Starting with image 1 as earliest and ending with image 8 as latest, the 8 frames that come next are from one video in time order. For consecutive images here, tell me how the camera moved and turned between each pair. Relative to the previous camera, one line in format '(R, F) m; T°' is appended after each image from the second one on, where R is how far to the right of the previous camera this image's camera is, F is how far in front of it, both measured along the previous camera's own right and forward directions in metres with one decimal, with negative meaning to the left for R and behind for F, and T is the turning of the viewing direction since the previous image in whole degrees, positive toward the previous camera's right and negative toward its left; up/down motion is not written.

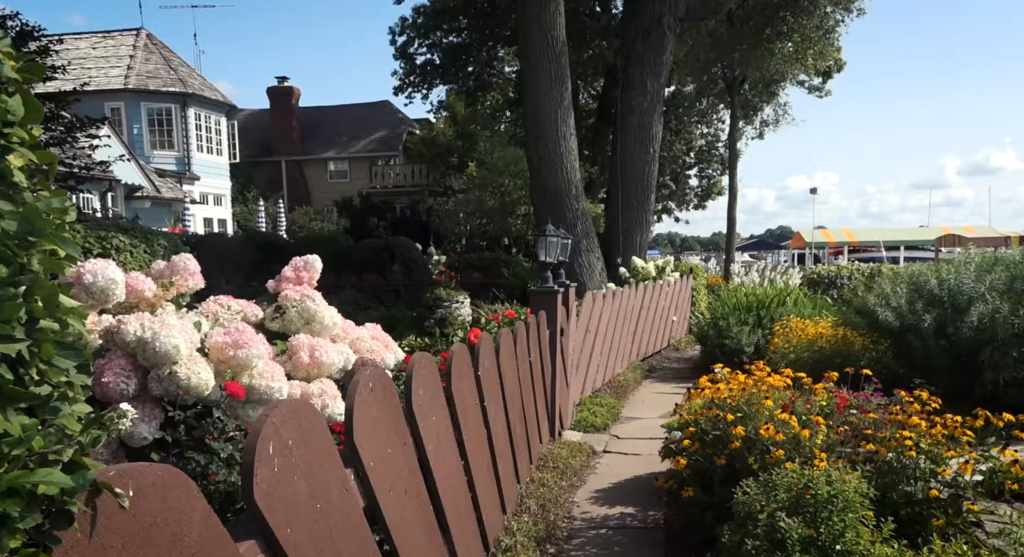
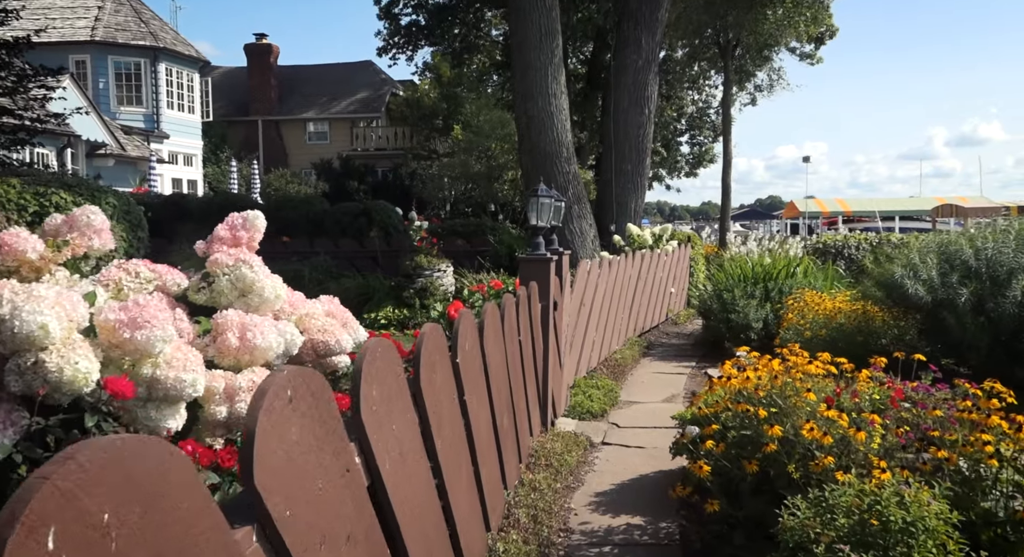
(0.0, +0.6) m; +1°
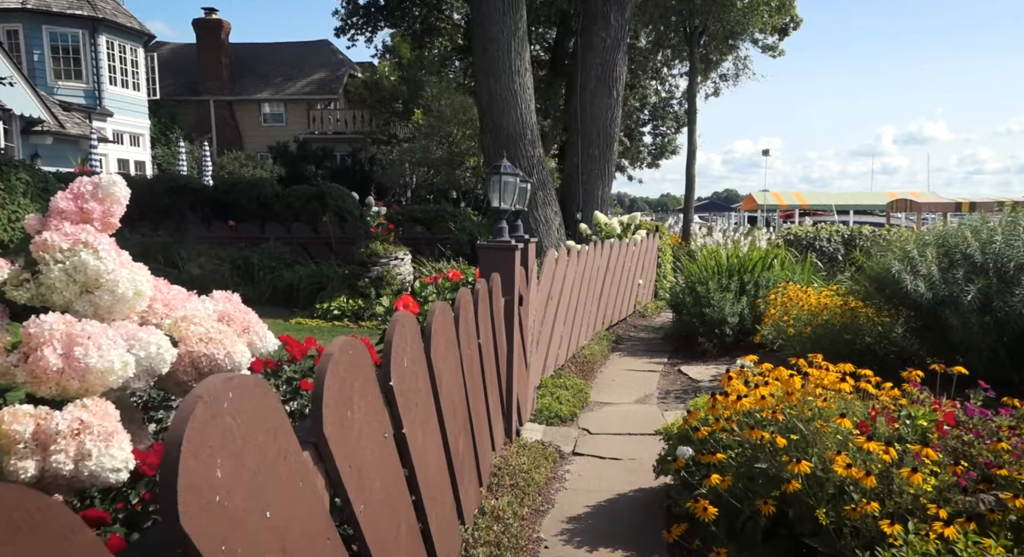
(0.0, +0.6) m; +3°
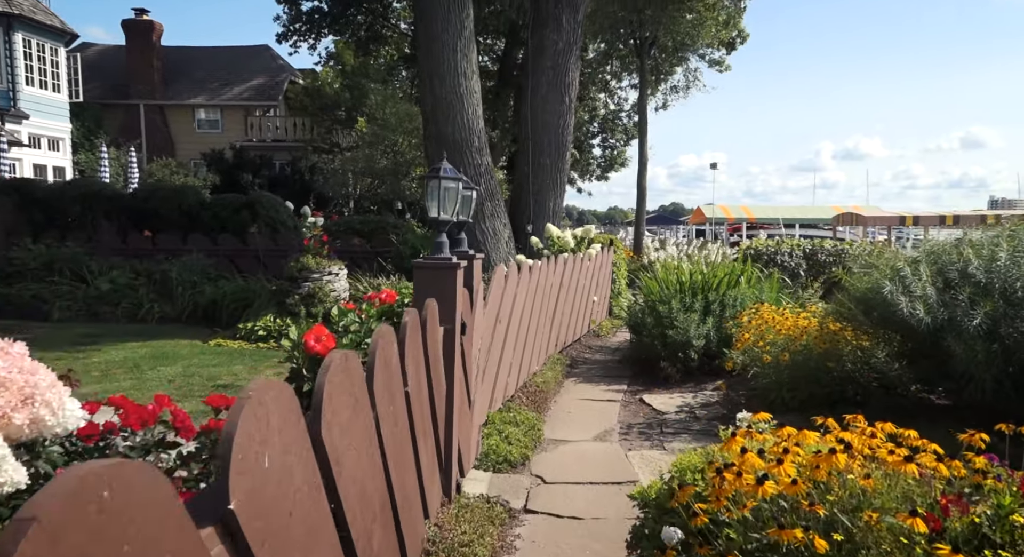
(0.0, +0.7) m; +4°
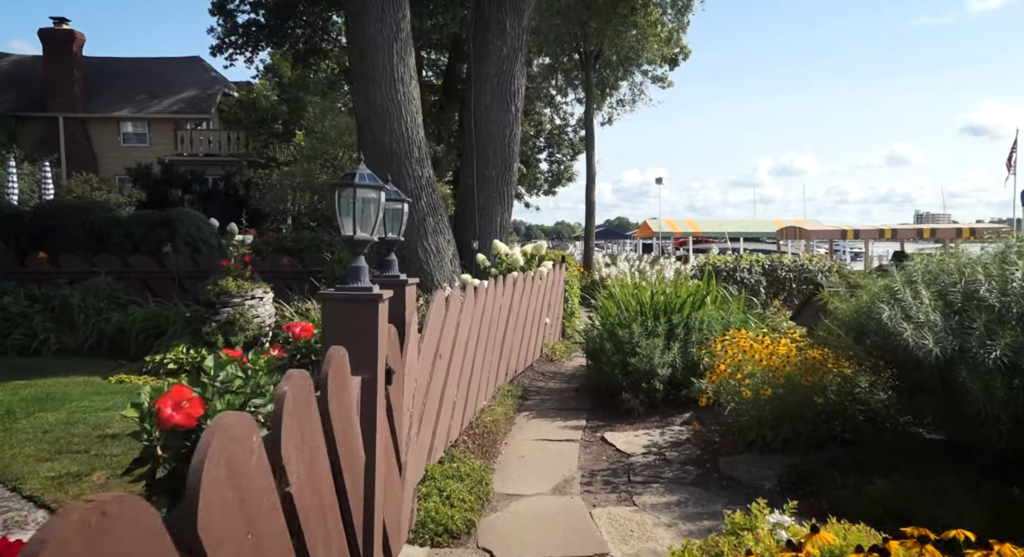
(0.0, +0.7) m; +4°
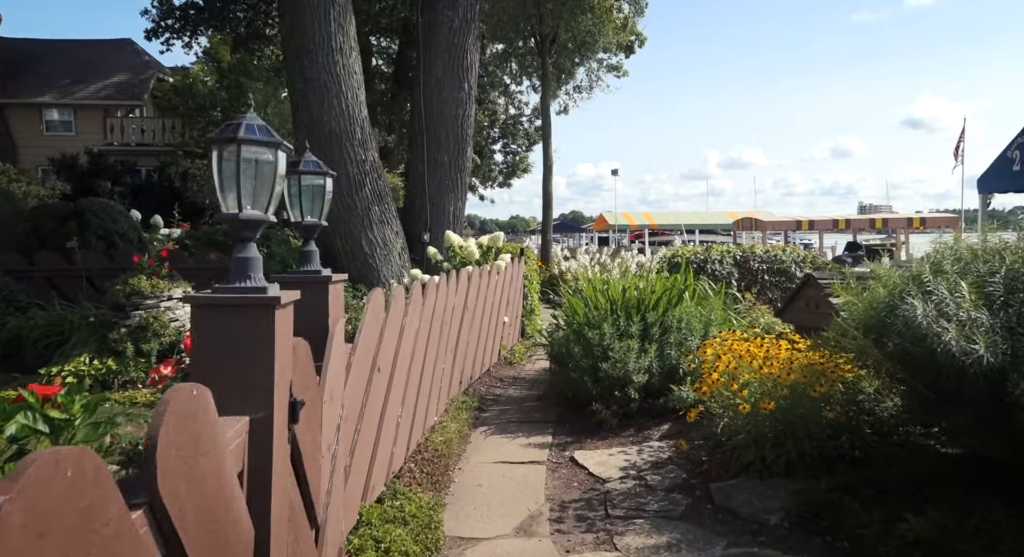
(0.0, +0.8) m; +3°
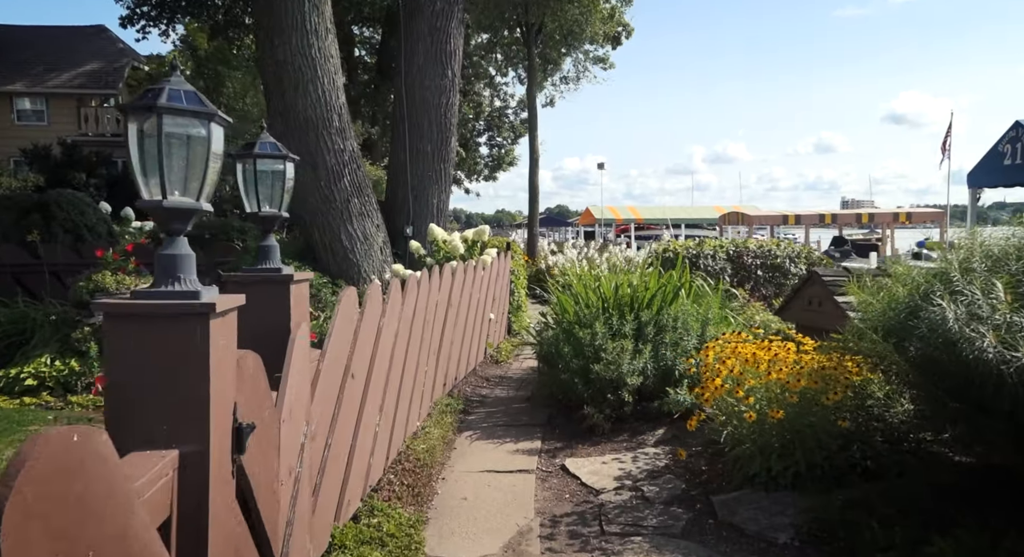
(0.0, +0.3) m; +1°
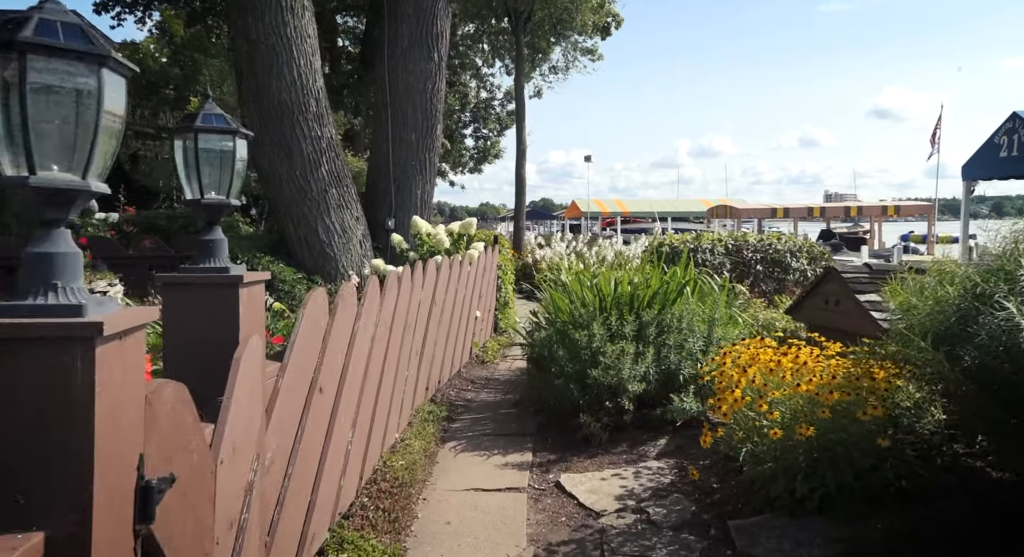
(0.0, +0.5) m; +1°
